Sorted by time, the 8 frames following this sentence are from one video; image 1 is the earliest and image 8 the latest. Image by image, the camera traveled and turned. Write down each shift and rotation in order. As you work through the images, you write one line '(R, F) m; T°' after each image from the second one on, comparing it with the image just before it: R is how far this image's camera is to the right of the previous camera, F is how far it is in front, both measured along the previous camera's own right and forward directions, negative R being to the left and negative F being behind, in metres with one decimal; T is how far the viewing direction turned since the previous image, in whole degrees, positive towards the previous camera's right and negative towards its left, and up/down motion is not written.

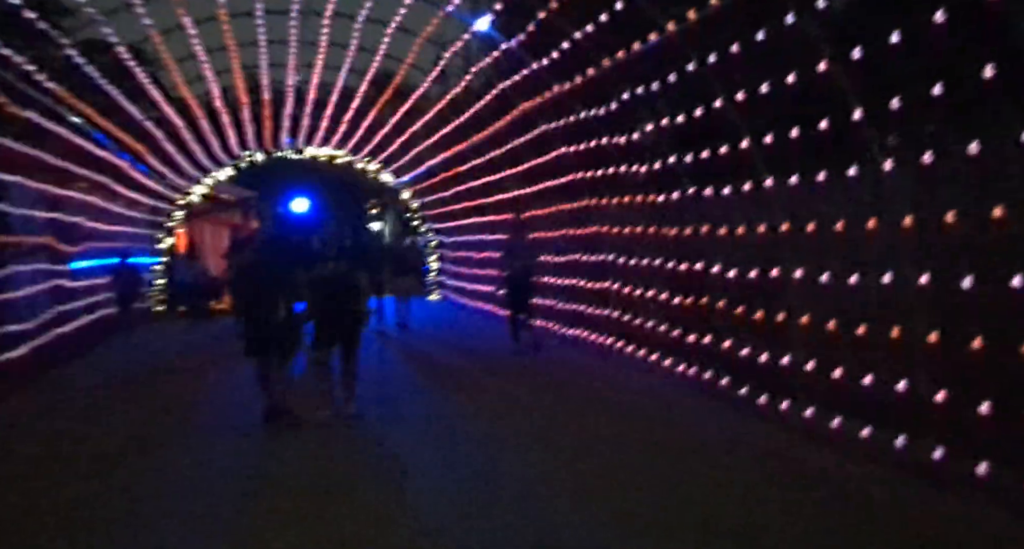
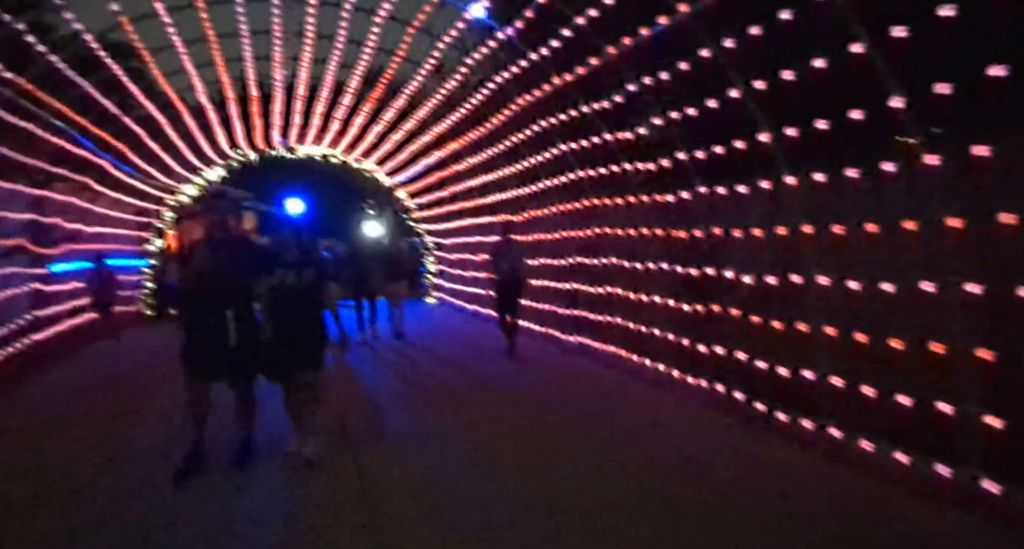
(0.0, +0.4) m; 0°
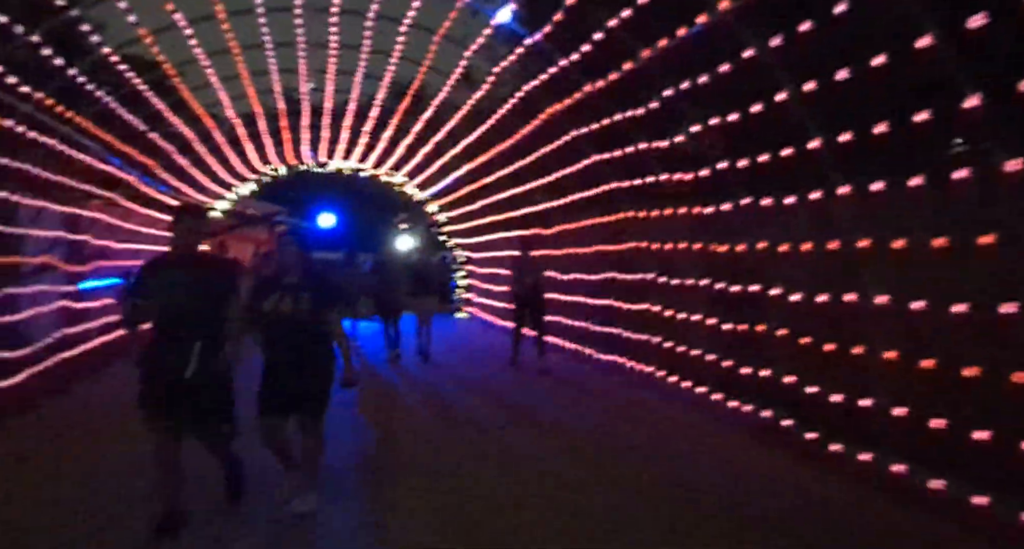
(0.0, +0.3) m; -3°
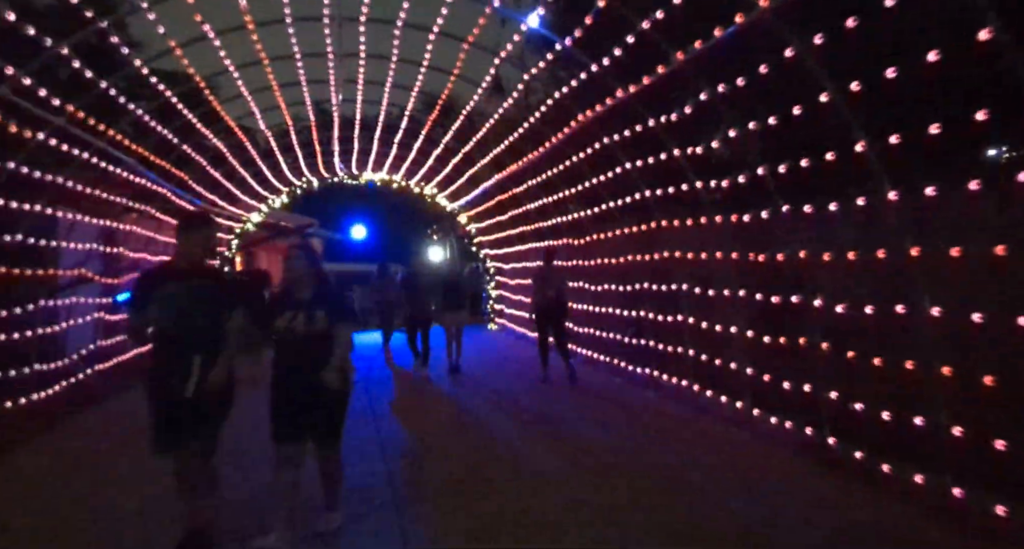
(0.0, +0.1) m; -3°
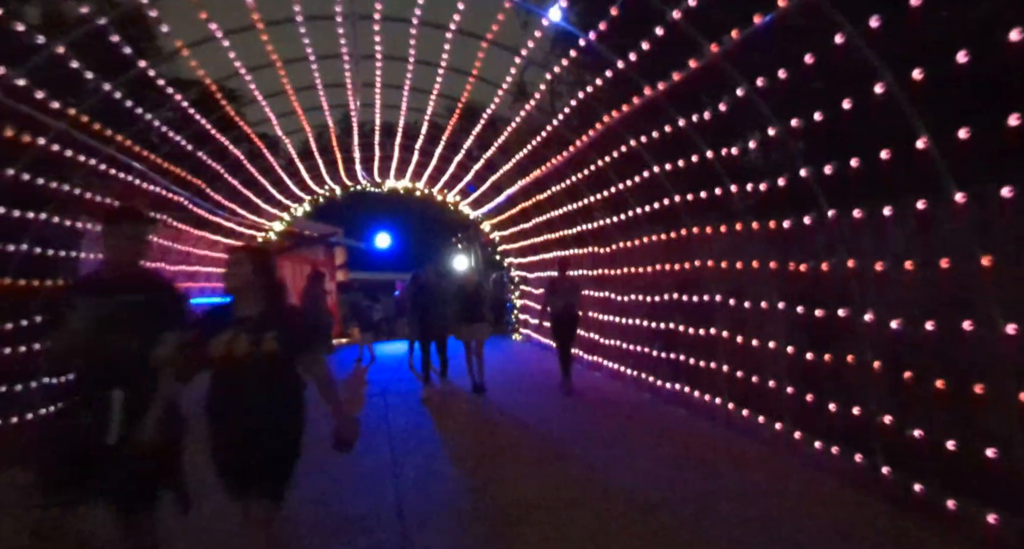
(0.0, +0.3) m; -3°
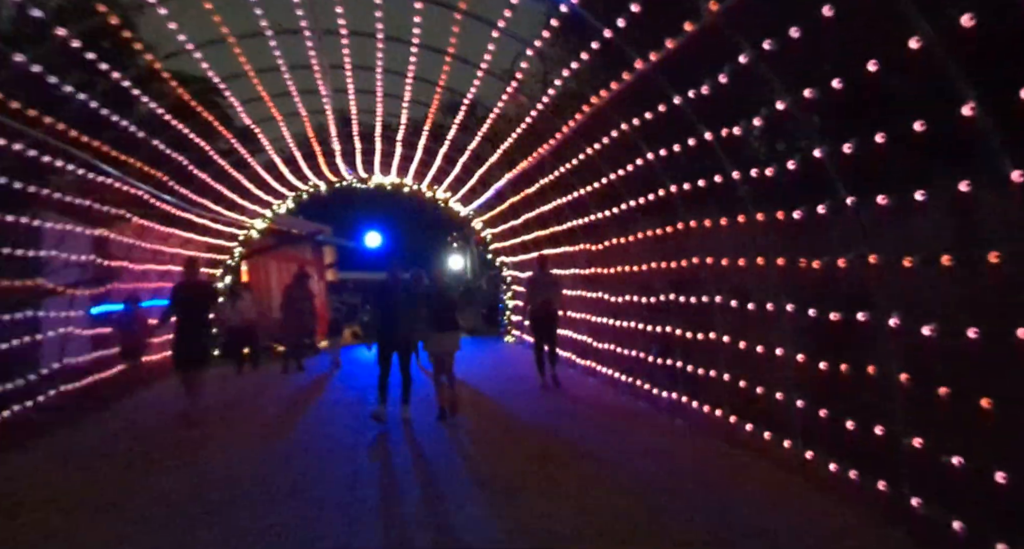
(+0.2, +0.6) m; 0°
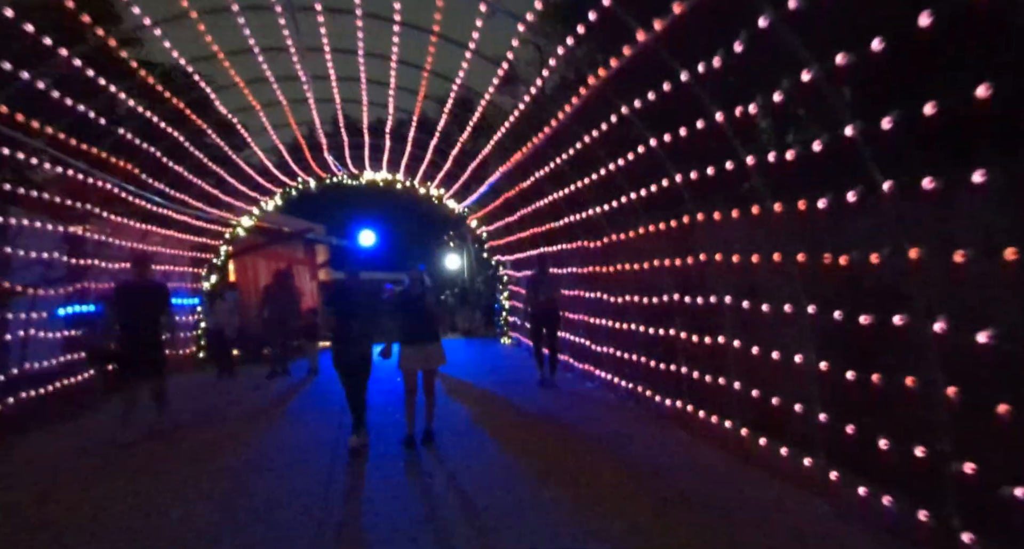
(+0.1, +0.5) m; 0°
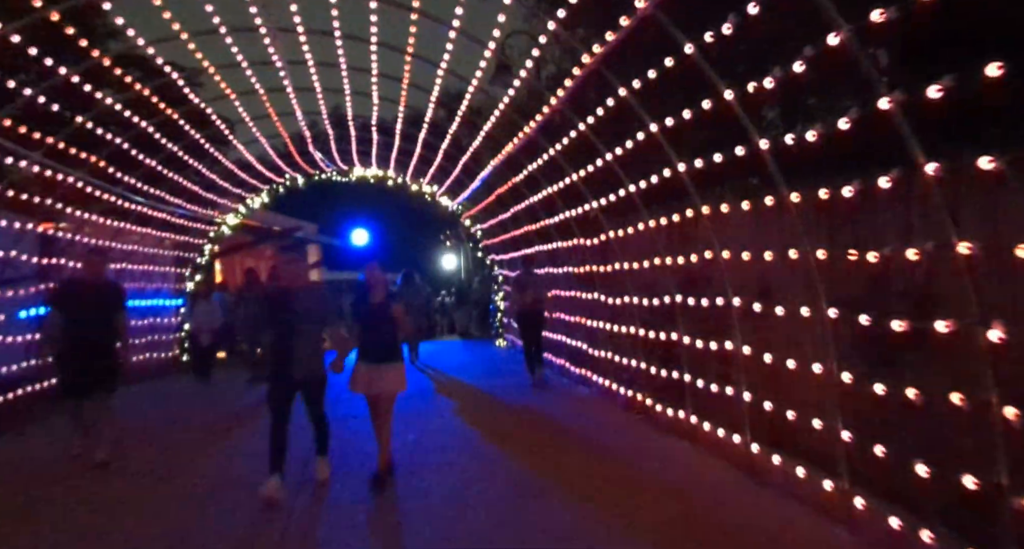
(+0.1, +0.5) m; 0°
